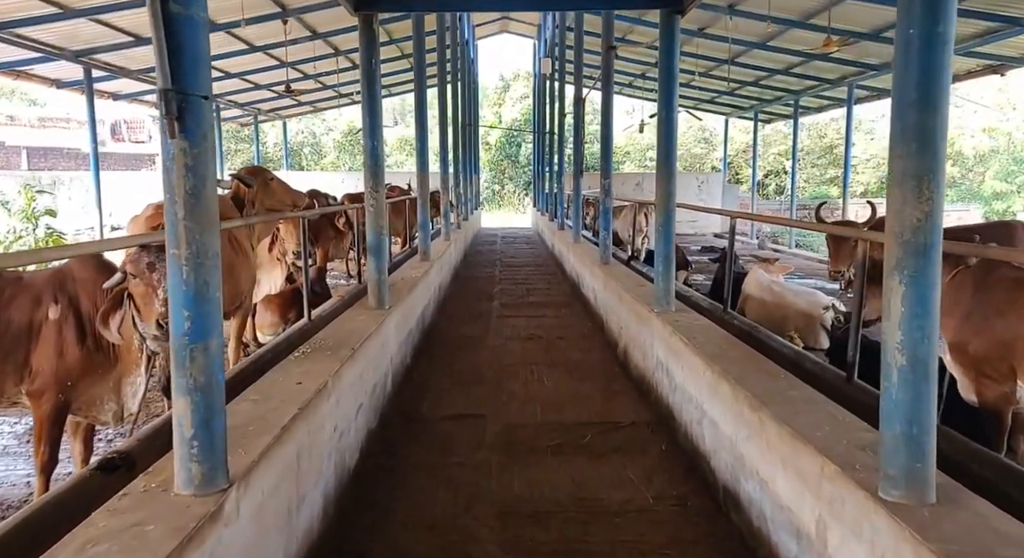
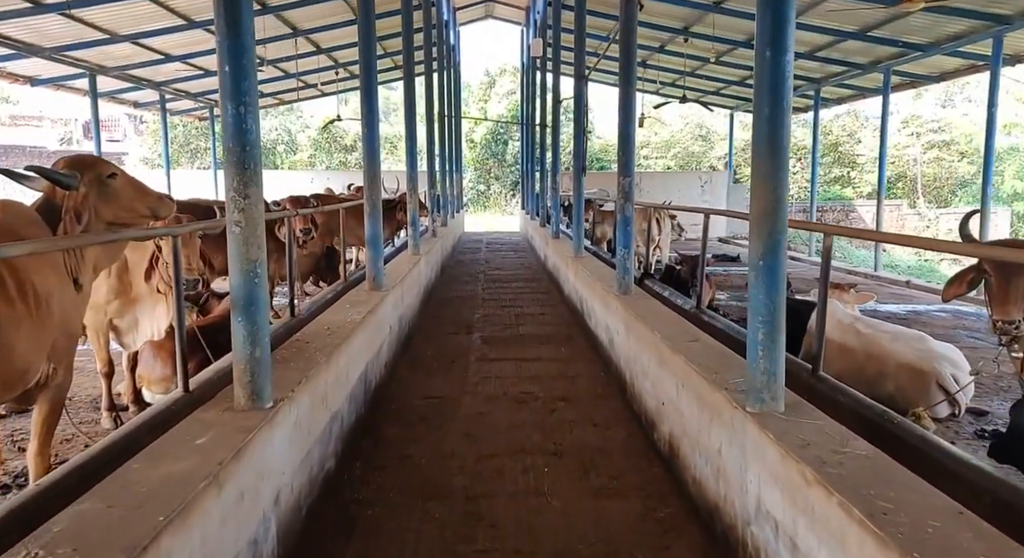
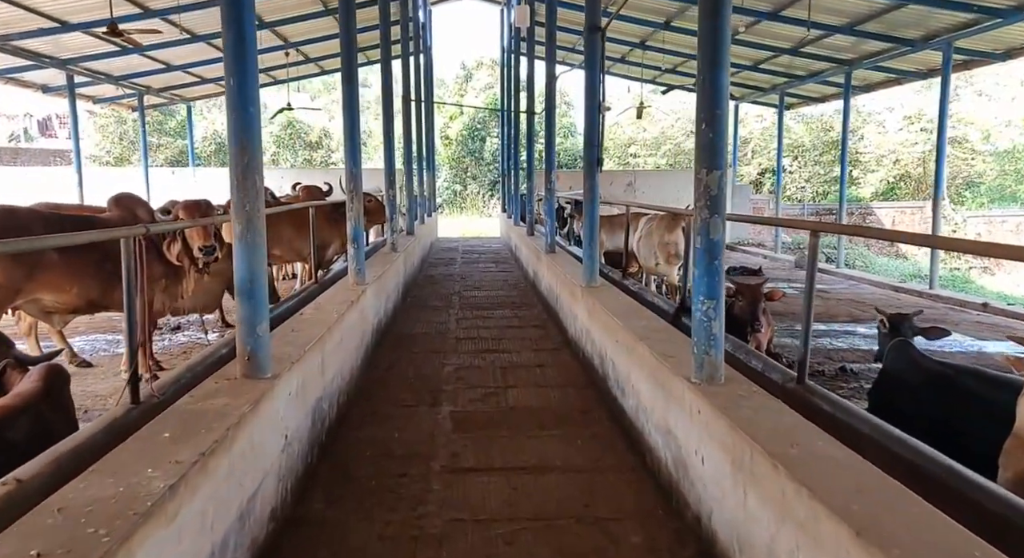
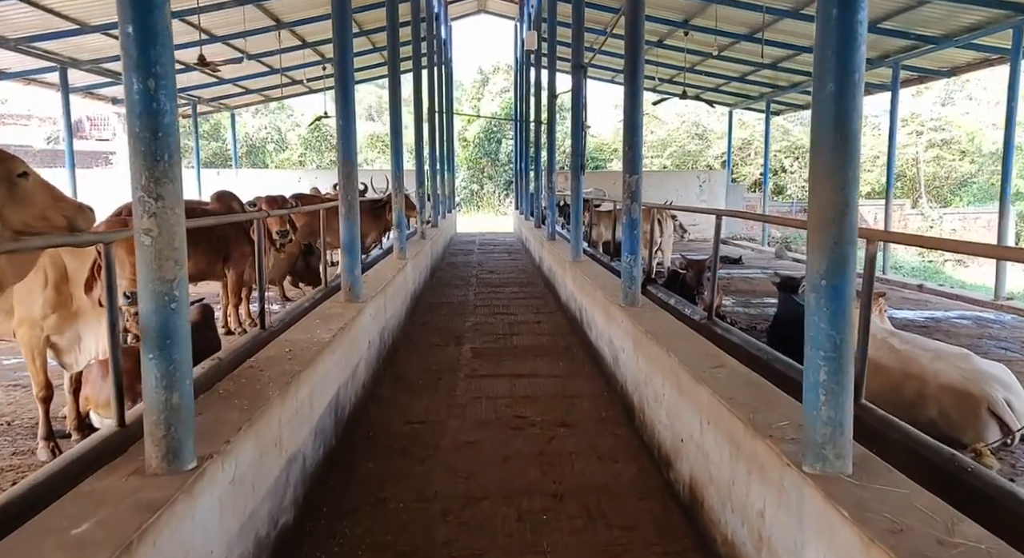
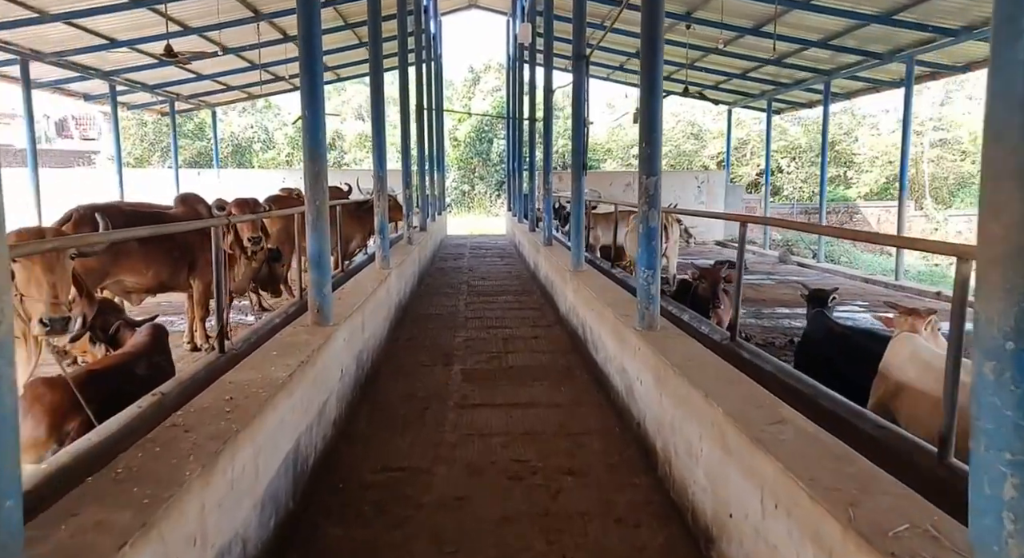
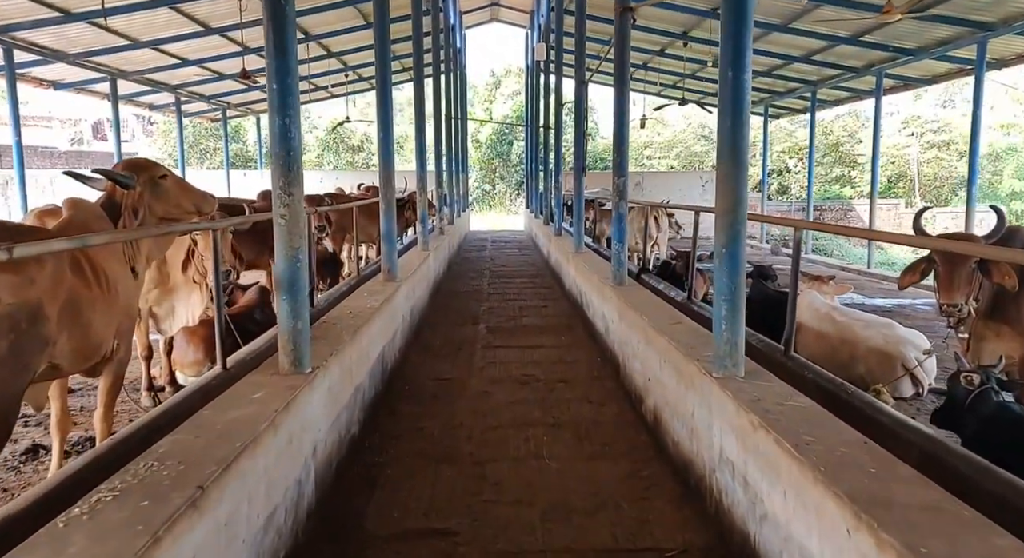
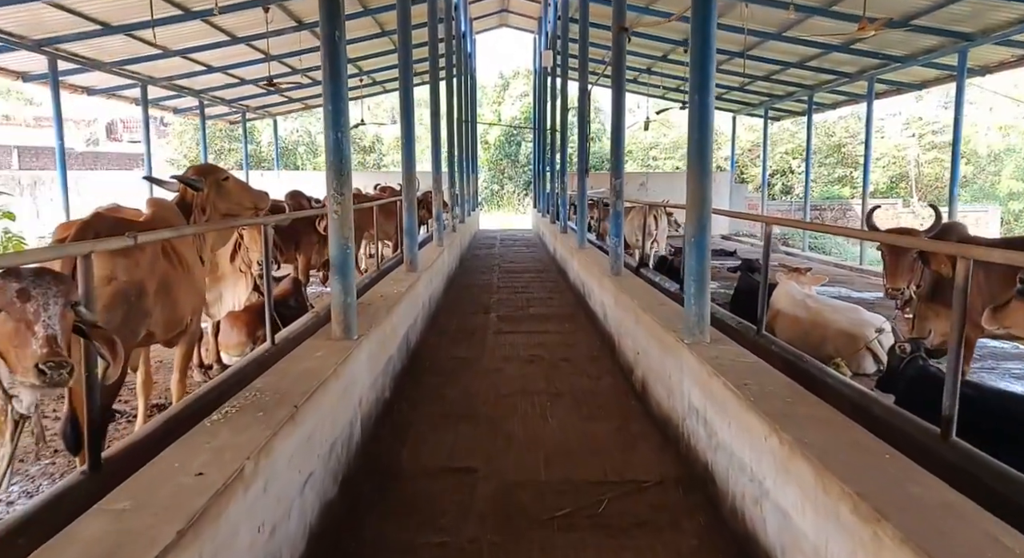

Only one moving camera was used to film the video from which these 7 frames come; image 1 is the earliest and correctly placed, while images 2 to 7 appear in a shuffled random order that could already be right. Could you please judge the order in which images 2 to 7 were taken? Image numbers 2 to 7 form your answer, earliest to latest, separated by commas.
7, 6, 2, 4, 5, 3
